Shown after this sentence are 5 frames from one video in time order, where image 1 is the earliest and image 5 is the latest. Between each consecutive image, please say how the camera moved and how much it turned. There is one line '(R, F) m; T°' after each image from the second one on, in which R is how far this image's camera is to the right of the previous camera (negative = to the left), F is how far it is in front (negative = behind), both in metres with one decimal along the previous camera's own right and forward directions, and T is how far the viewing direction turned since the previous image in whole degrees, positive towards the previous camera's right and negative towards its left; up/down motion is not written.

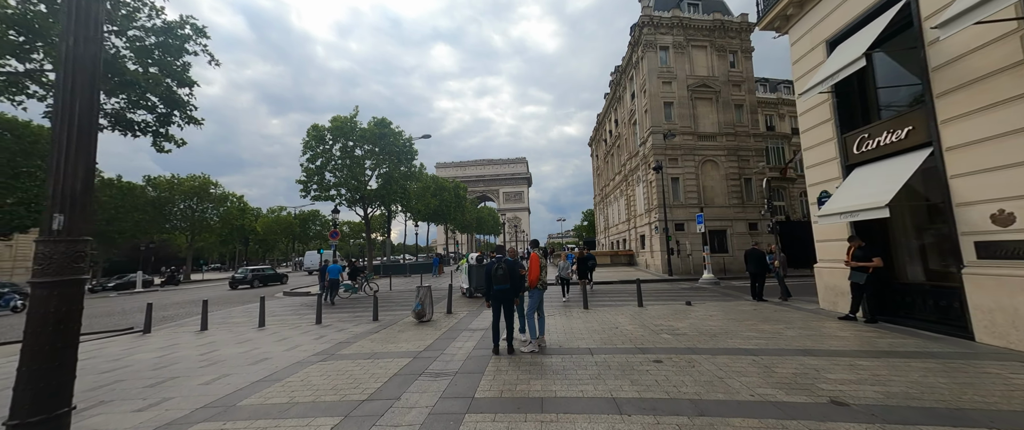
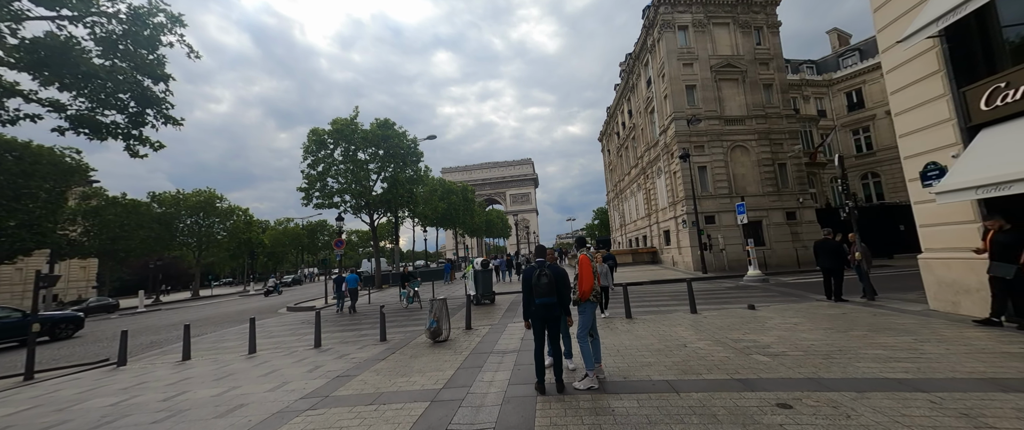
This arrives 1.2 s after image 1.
(-0.5, +1.7) m; -1°
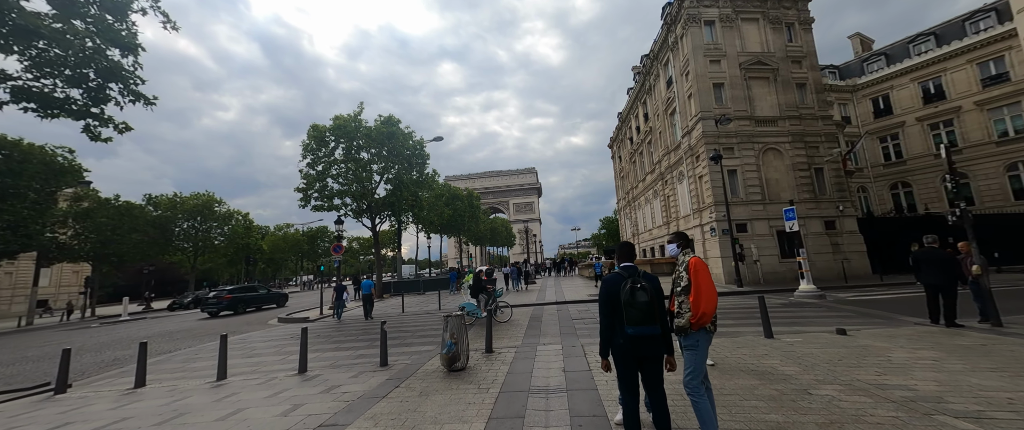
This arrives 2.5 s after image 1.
(-0.6, +1.8) m; 0°
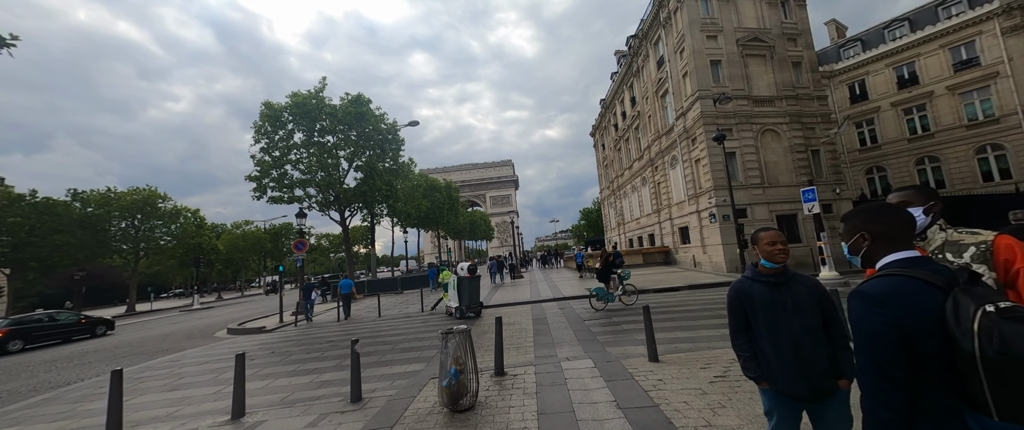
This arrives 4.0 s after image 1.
(-0.6, +2.0) m; +4°
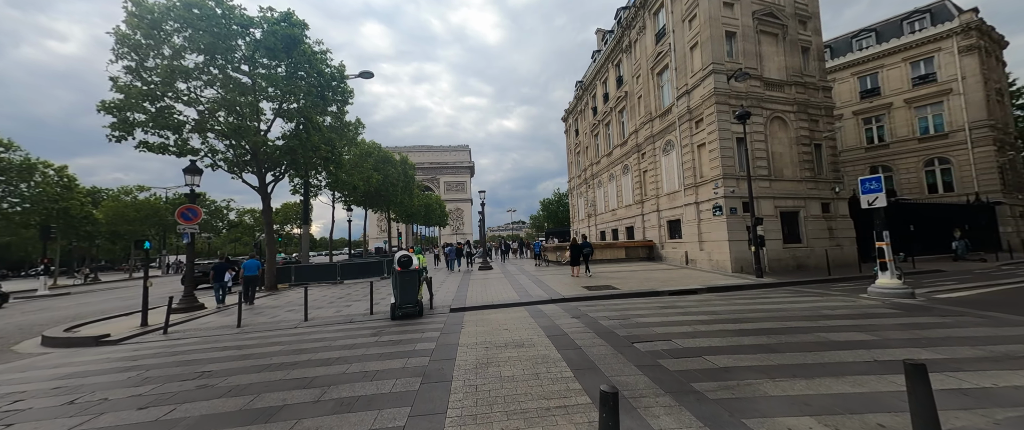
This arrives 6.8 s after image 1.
(-1.2, +3.9) m; +8°
